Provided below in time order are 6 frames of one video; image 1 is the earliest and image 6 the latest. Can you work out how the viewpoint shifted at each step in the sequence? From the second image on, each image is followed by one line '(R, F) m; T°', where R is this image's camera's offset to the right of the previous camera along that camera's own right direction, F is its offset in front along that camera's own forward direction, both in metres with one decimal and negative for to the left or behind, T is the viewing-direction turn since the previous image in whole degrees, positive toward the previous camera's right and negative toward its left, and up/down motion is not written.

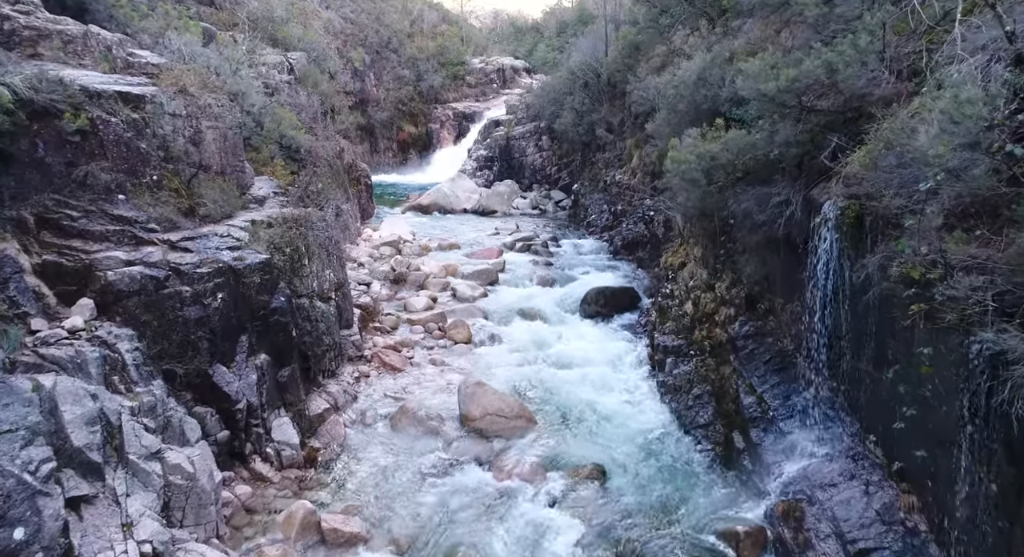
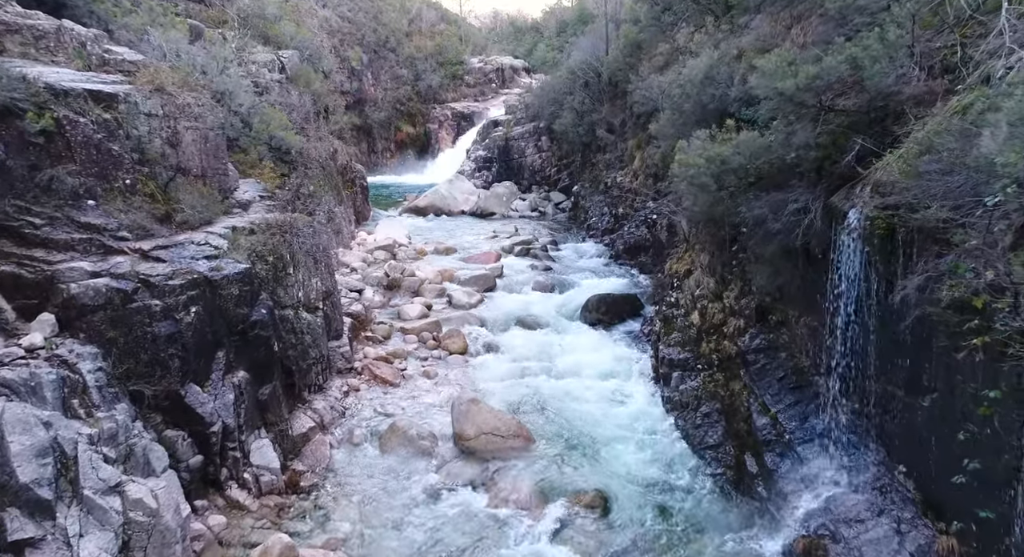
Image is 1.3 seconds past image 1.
(0.0, +0.5) m; 0°
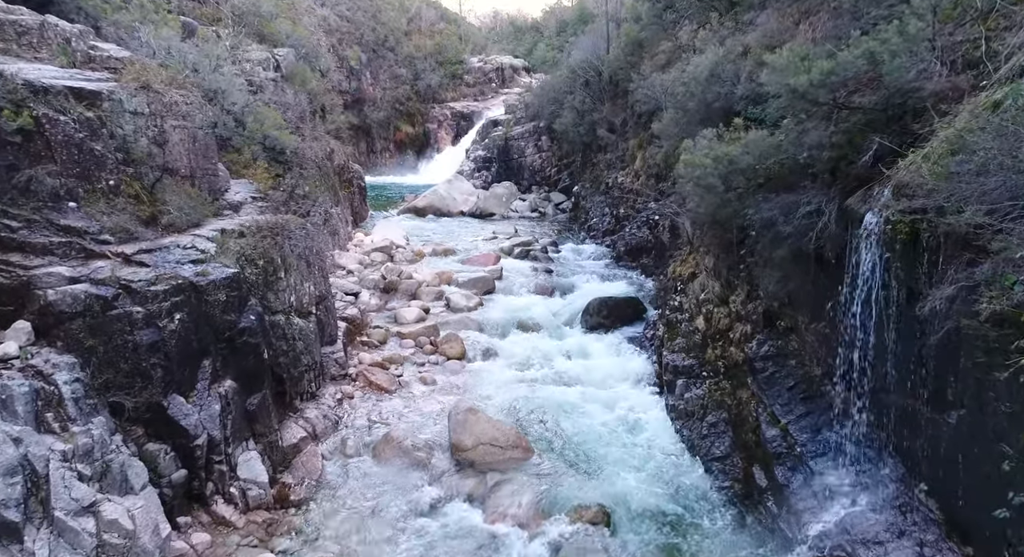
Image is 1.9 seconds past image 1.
(0.0, +0.3) m; 0°
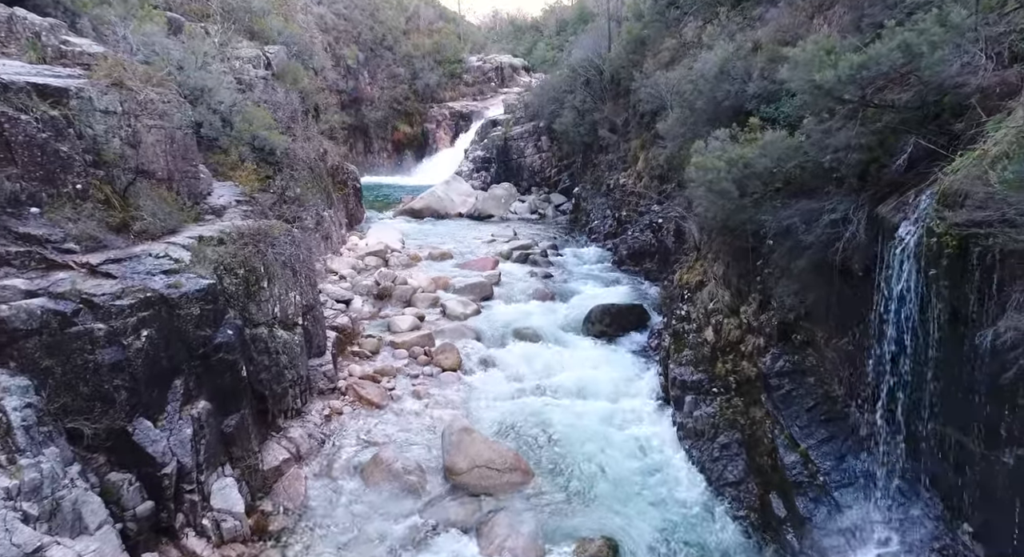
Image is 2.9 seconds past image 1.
(0.0, +0.5) m; 0°
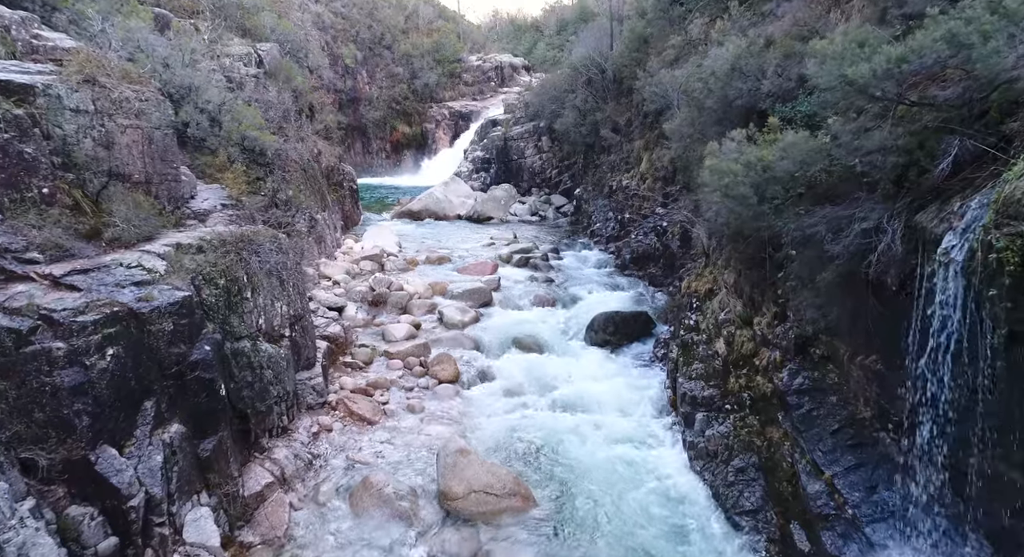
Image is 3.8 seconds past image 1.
(0.0, +0.5) m; 0°
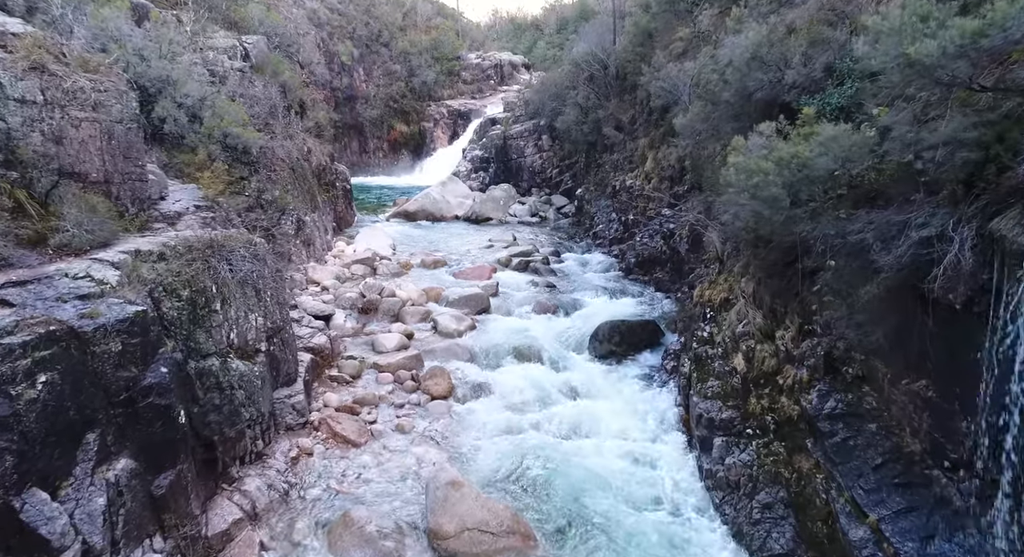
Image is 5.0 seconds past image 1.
(0.0, +0.7) m; 0°
